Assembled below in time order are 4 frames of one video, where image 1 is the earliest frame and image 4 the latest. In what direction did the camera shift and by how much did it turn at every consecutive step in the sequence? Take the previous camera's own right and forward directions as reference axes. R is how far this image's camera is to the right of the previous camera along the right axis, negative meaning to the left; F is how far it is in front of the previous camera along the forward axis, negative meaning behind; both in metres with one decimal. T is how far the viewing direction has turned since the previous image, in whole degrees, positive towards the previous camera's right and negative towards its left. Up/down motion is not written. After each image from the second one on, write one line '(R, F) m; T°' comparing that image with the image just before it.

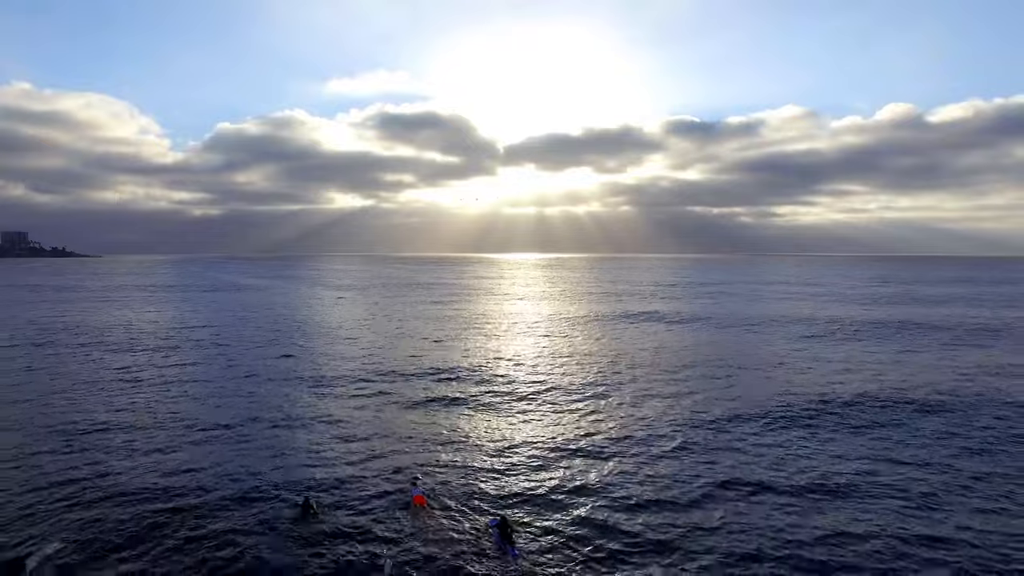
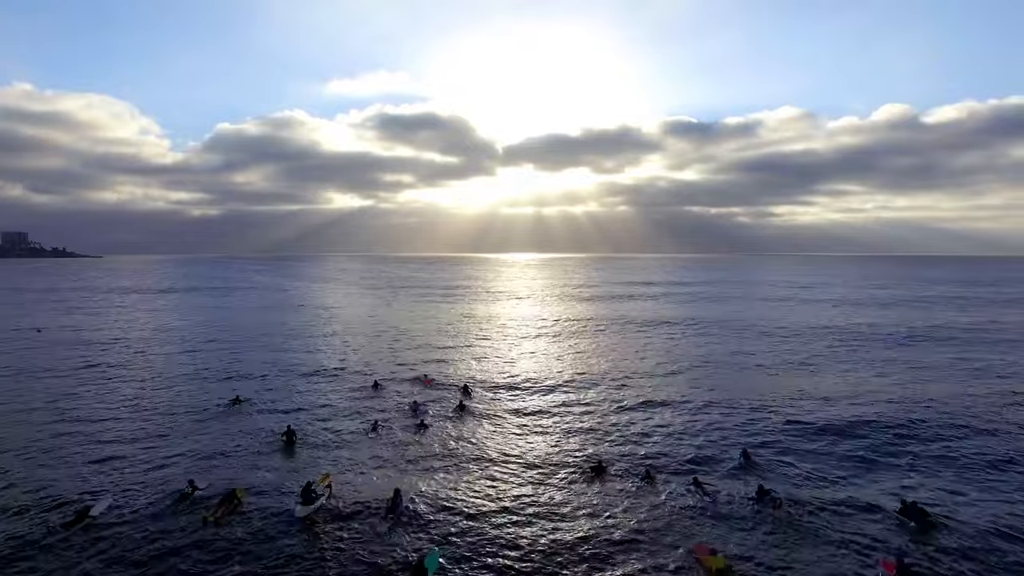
(-1.3, -2.1) m; 0°
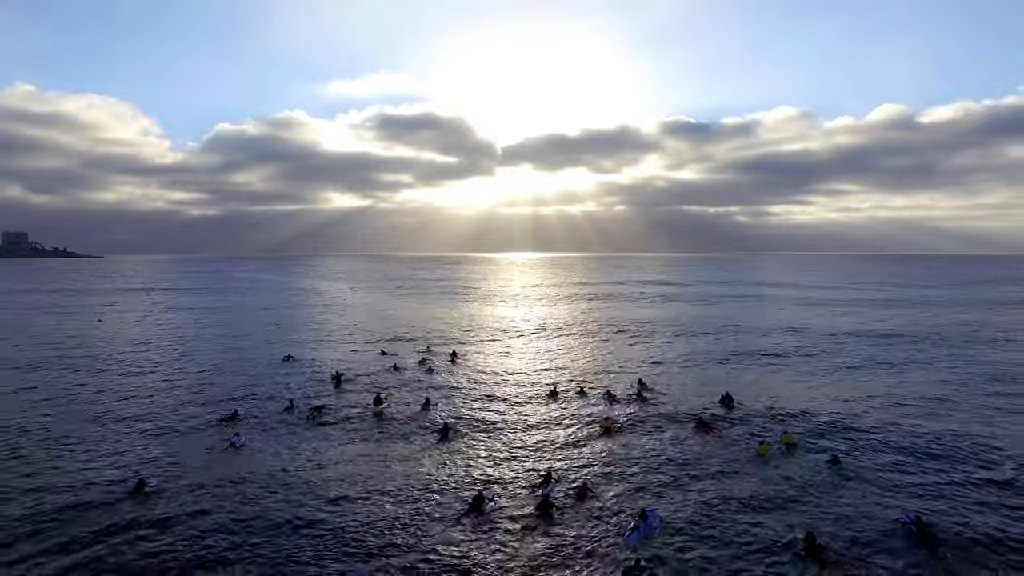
(-1.8, -2.3) m; 0°
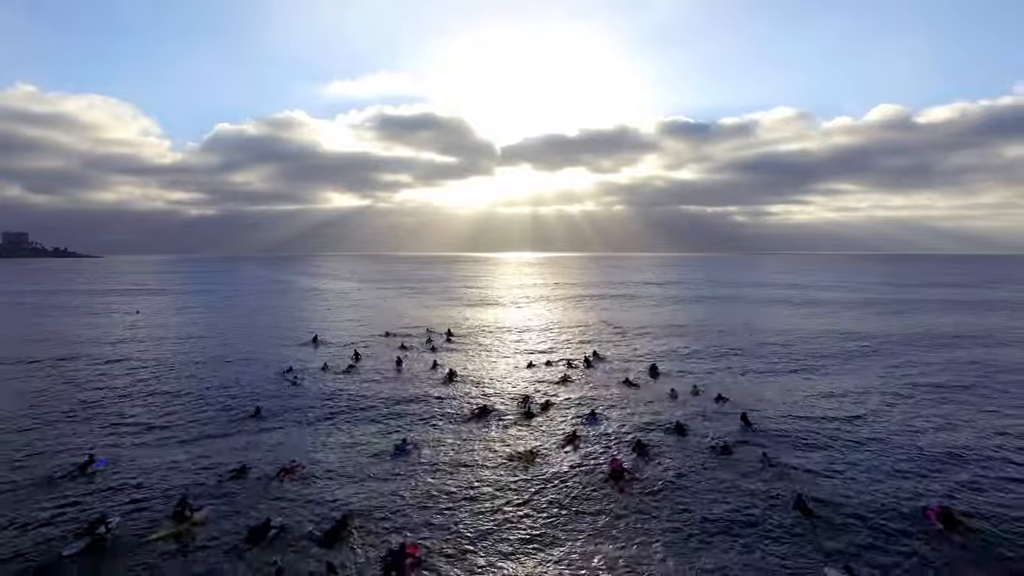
(-0.5, -1.5) m; 0°
